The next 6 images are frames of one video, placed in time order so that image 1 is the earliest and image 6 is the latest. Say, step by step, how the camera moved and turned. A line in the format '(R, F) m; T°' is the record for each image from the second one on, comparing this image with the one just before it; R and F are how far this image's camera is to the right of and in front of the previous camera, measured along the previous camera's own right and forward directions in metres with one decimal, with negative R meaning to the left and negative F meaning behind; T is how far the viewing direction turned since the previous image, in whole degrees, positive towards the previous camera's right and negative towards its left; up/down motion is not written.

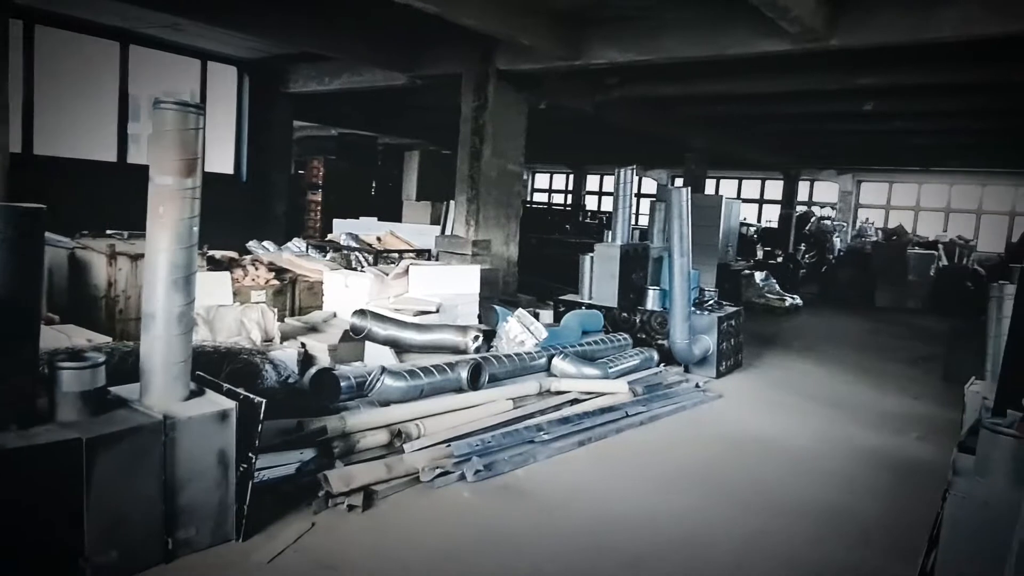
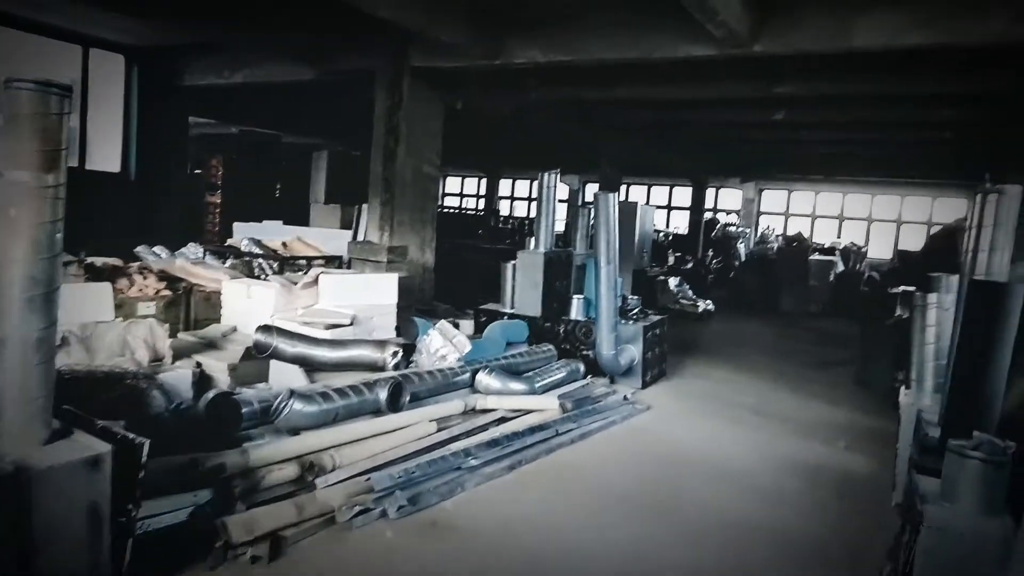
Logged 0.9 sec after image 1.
(-0.1, +0.3) m; +7°
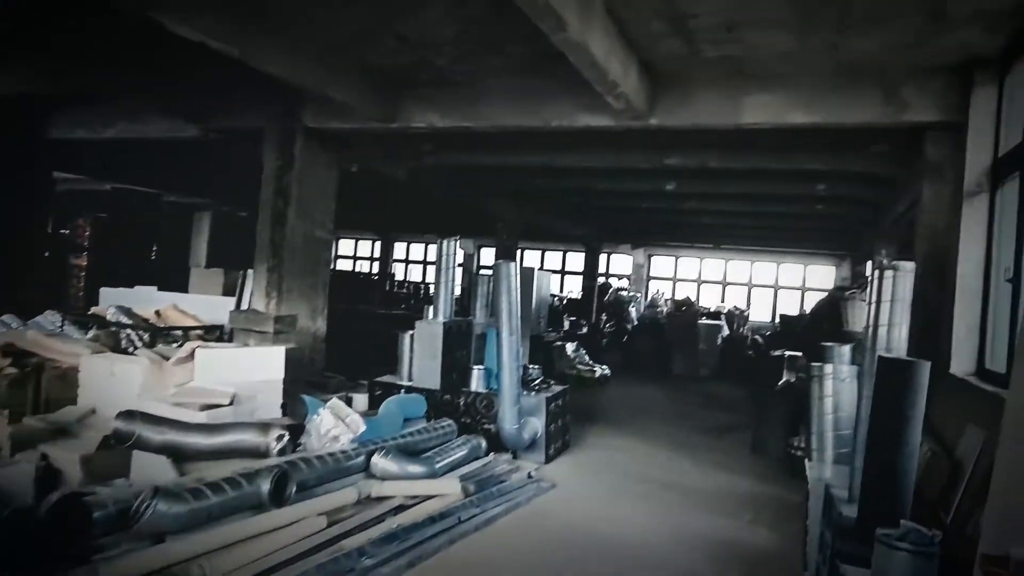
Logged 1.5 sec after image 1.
(0.0, +0.2) m; +8°
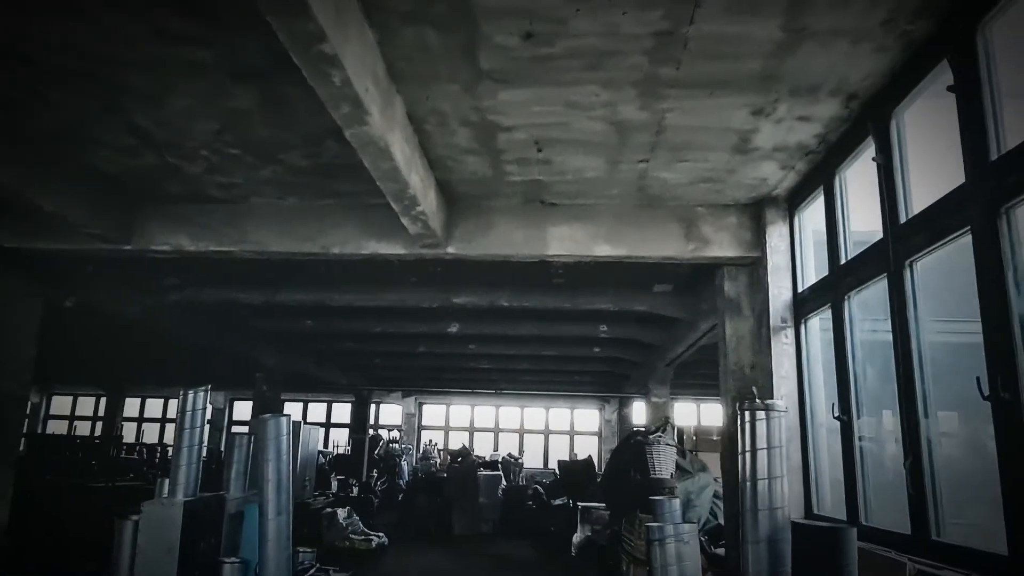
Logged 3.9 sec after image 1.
(-0.1, +0.8) m; +19°
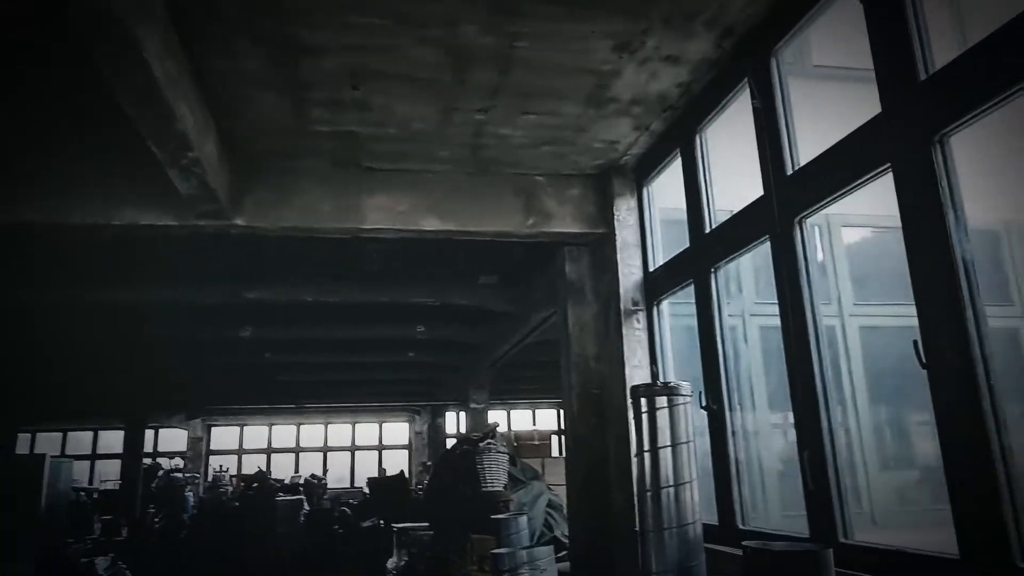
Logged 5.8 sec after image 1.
(0.0, +0.8) m; +15°
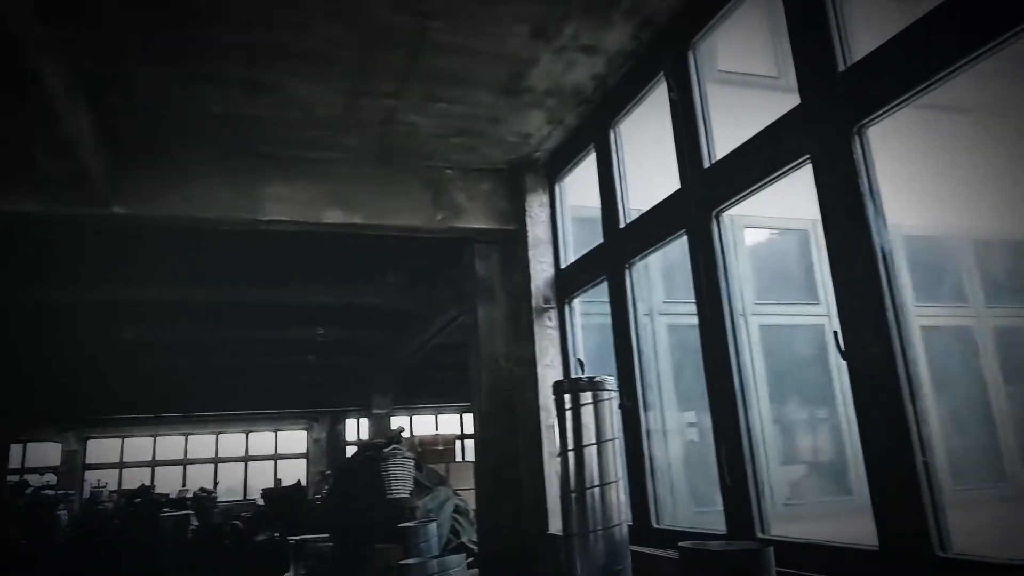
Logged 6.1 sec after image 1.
(0.0, +0.1) m; +8°
